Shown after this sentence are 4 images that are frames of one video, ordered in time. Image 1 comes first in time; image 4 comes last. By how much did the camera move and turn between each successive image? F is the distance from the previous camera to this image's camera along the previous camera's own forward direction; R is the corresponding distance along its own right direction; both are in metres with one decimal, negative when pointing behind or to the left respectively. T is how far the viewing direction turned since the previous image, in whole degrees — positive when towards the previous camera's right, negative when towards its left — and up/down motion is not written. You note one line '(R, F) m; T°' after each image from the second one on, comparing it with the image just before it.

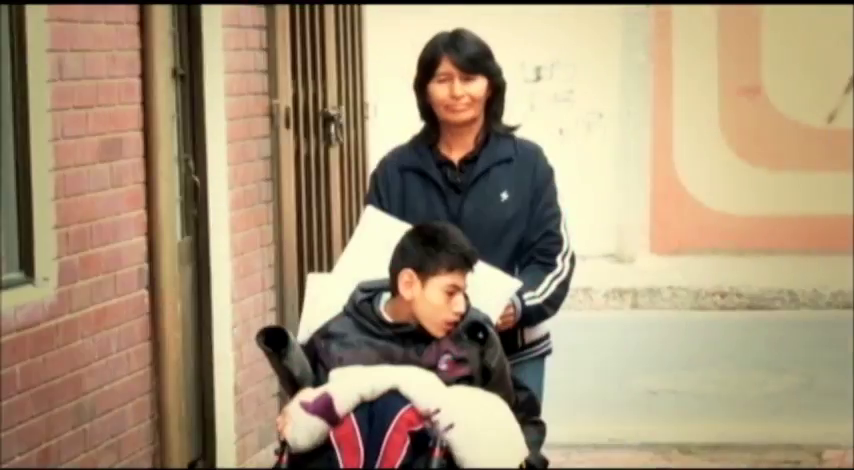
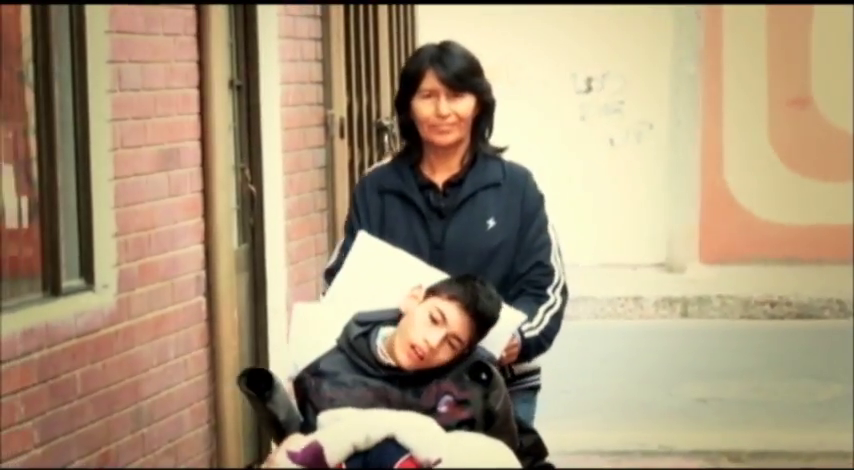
(-0.1, -0.1) m; -1°
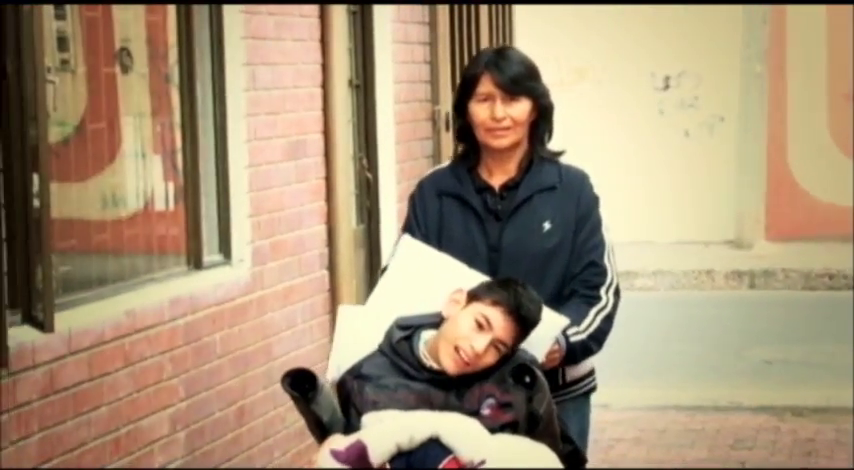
(-0.2, -1.0) m; -2°
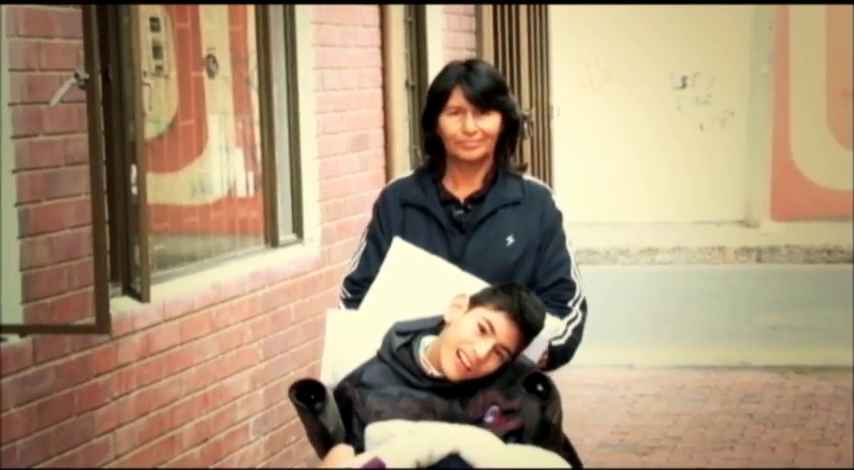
(0.0, -1.2) m; -2°
